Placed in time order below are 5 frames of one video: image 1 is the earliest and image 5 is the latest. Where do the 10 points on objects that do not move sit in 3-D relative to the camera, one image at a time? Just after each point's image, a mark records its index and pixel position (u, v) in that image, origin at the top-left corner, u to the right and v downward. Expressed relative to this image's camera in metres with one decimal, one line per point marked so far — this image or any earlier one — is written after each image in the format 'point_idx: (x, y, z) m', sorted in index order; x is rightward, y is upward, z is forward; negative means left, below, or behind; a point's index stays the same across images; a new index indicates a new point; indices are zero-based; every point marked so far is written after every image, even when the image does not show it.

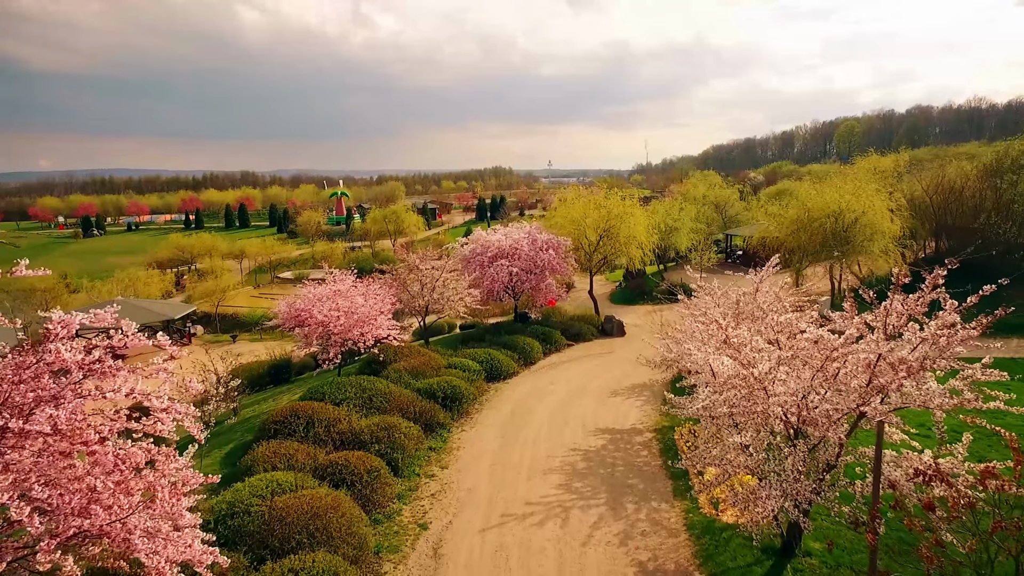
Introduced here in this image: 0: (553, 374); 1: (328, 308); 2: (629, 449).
0: (+1.4, -3.0, +19.9) m
1: (-4.8, -0.5, +15.1) m
2: (+2.7, -3.7, +13.3) m
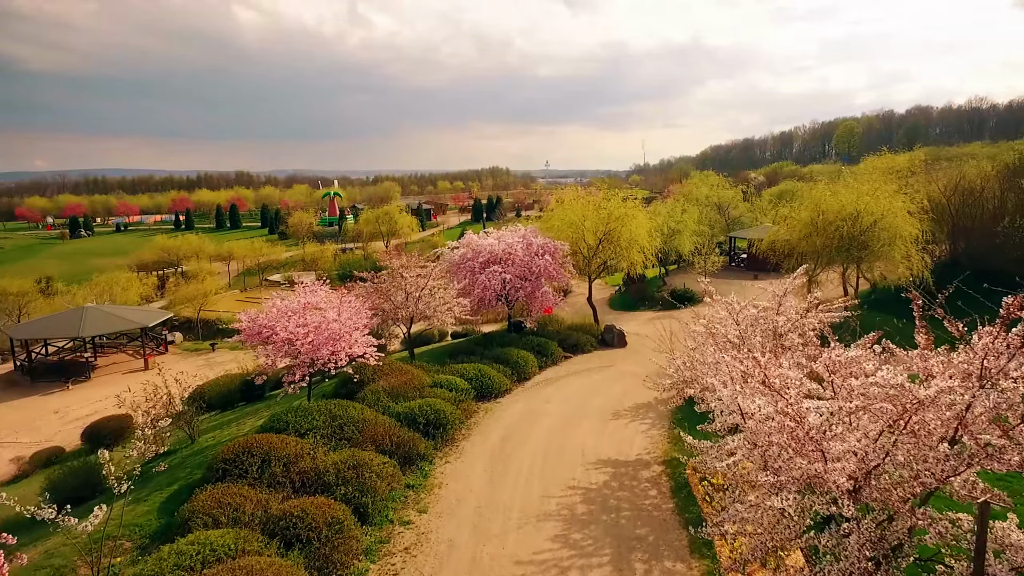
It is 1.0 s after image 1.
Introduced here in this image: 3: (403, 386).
0: (+1.1, -3.3, +18.3) m
1: (-5.0, -0.8, +13.4) m
2: (+2.5, -4.0, +11.6) m
3: (-2.9, -2.6, +15.2) m
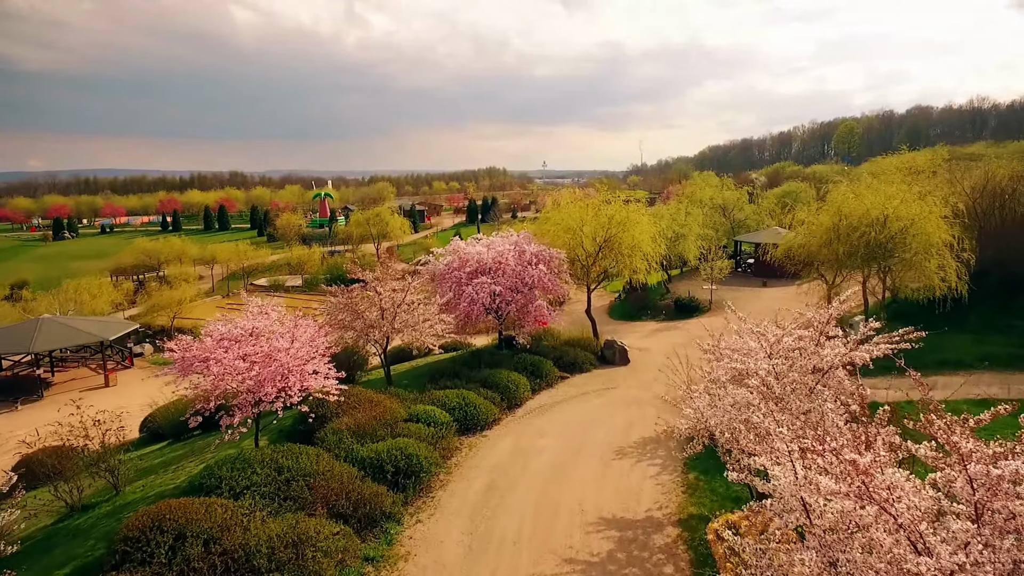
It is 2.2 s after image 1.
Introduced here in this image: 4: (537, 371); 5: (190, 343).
0: (+0.8, -3.7, +16.1) m
1: (-5.3, -1.2, +11.1) m
2: (+2.2, -4.4, +9.4) m
3: (-3.2, -3.0, +13.0) m
4: (+0.8, -2.7, +19.3) m
5: (-6.3, -1.1, +11.4) m
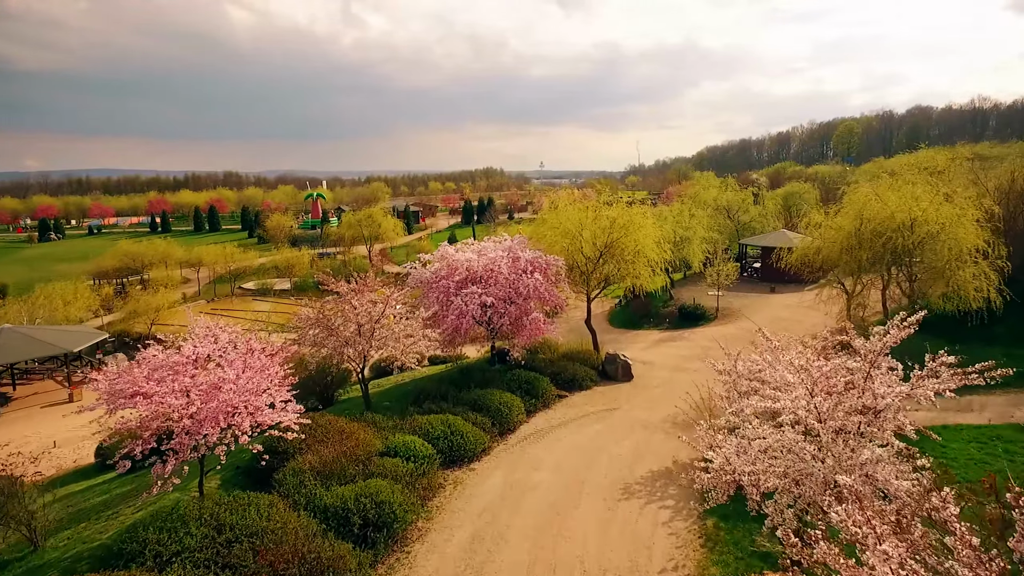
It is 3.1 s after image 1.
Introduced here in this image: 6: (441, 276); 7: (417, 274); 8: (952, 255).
0: (+0.6, -4.0, +14.3) m
1: (-5.5, -1.6, +9.4) m
2: (+2.0, -4.8, +7.7) m
3: (-3.3, -3.4, +11.3) m
4: (+0.6, -3.1, +17.5) m
5: (-6.5, -1.4, +9.6) m
6: (-2.2, +0.4, +18.5) m
7: (-3.1, +0.5, +19.2) m
8: (+13.5, +1.0, +17.9) m
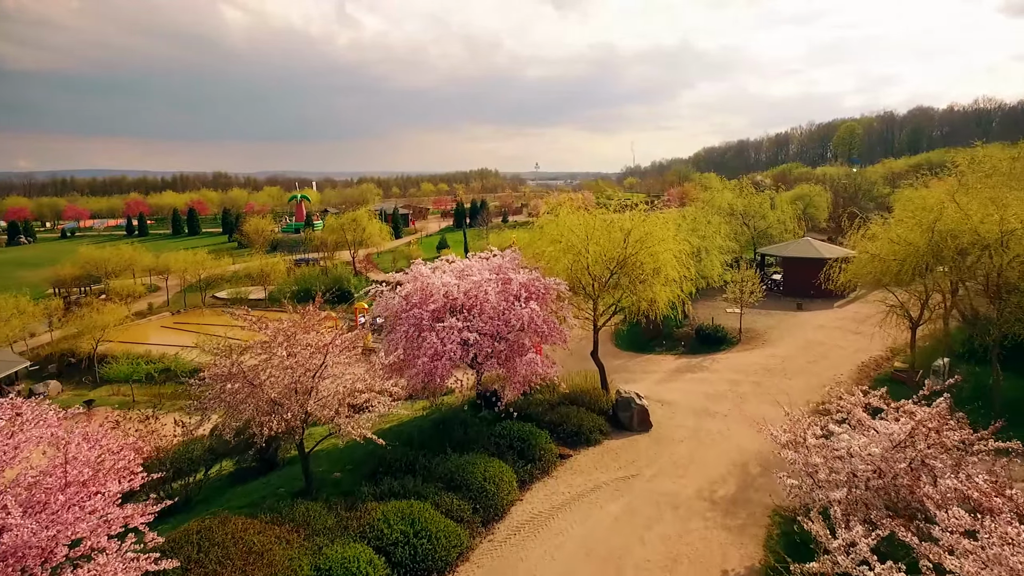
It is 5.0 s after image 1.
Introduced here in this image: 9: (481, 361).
0: (+0.4, -4.8, +10.4) m
1: (-5.7, -2.3, +5.4) m
2: (+1.8, -5.5, +3.8) m
3: (-3.5, -4.1, +7.3) m
4: (+0.4, -3.8, +13.6) m
5: (-6.7, -2.2, +5.7) m
6: (-2.5, -0.4, +14.6) m
7: (-3.4, -0.3, +15.3) m
8: (+13.3, +0.3, +14.2) m
9: (-0.7, -1.8, +14.5) m
